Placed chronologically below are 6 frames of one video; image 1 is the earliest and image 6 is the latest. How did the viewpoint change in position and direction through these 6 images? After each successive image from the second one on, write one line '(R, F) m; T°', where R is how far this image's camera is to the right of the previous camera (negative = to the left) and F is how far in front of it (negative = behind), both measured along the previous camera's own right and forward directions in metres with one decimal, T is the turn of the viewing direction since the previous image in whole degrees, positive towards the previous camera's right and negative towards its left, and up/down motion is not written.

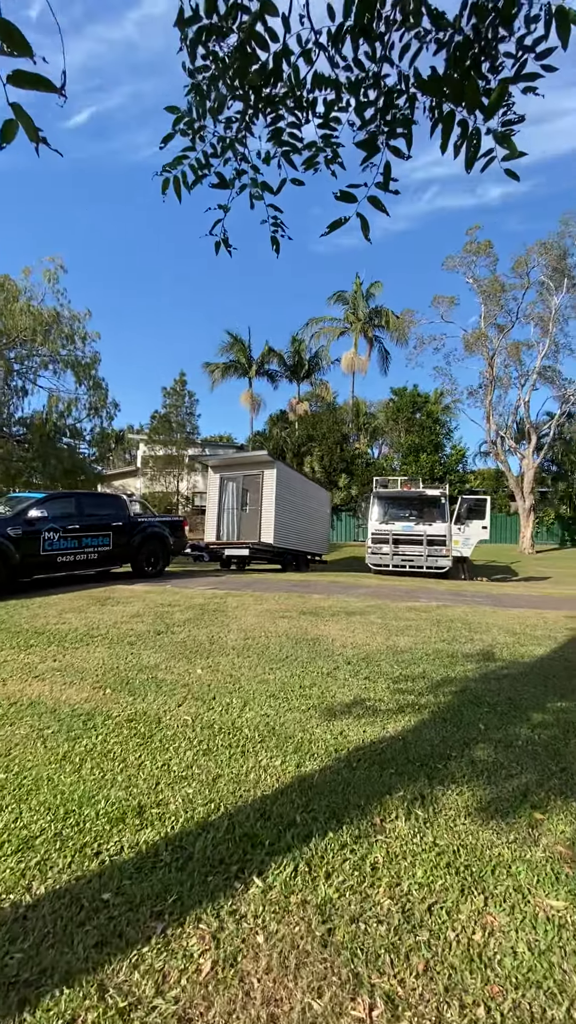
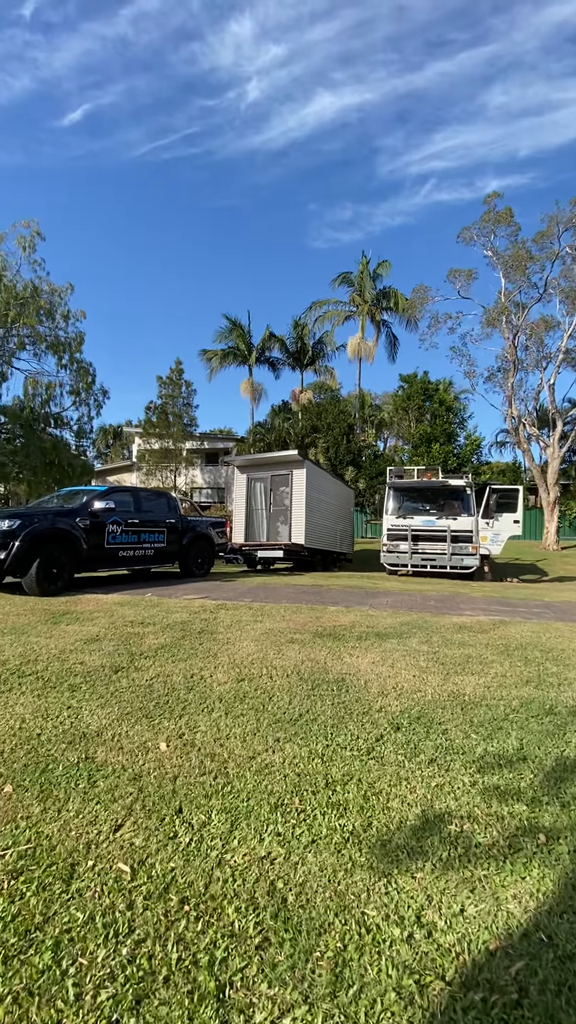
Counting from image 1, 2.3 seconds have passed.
(-0.1, +2.0) m; 0°
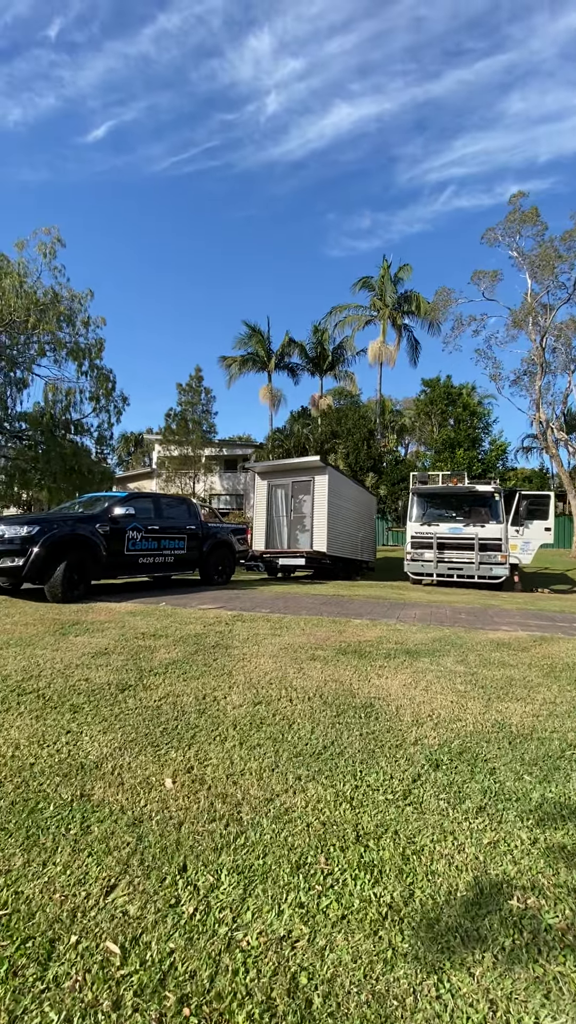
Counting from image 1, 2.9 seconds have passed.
(0.0, +0.4) m; -2°
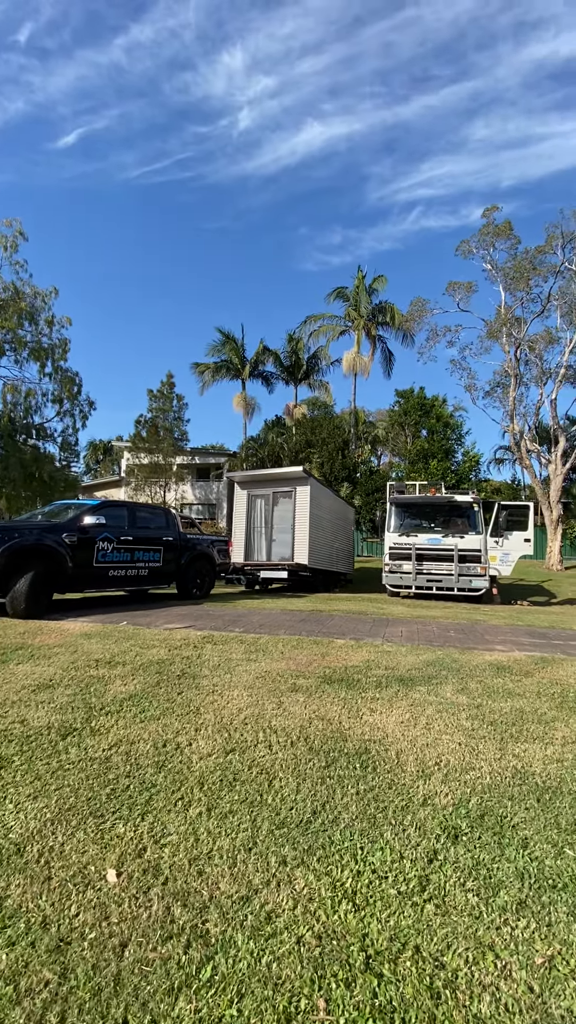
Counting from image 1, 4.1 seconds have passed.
(-0.1, +0.7) m; +3°
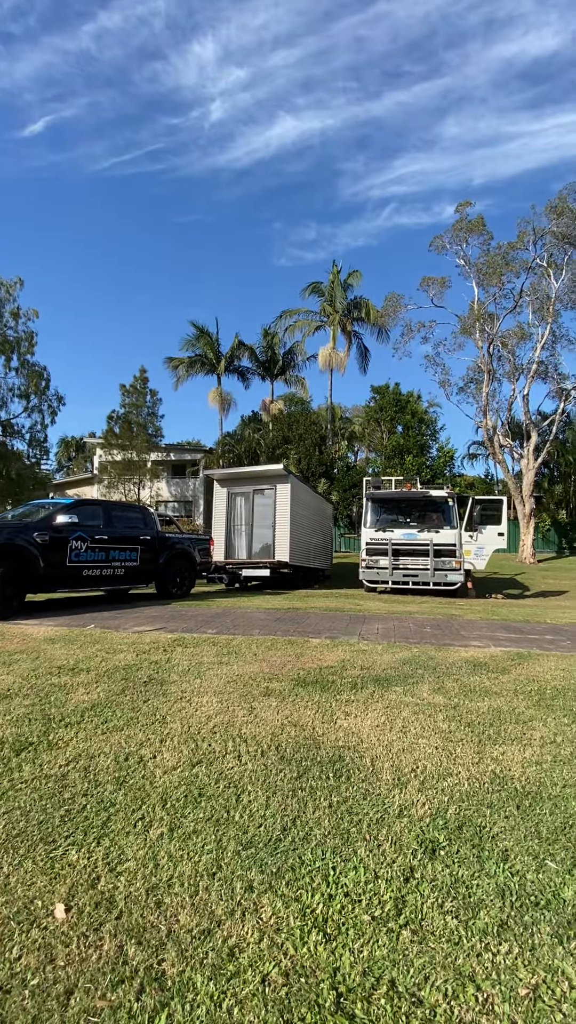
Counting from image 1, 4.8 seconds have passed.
(+0.1, +0.2) m; +3°
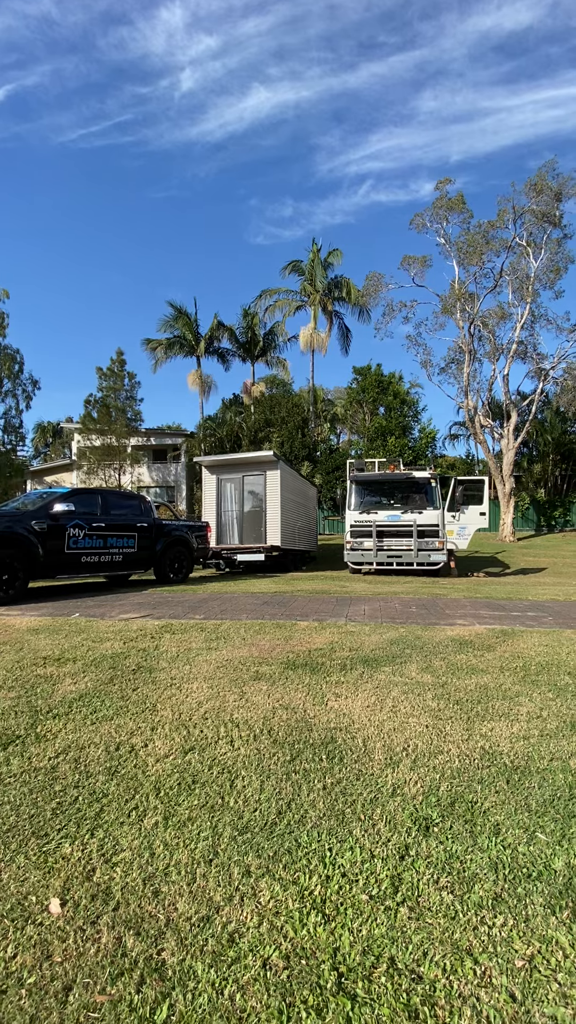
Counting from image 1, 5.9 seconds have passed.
(0.0, +0.1) m; +2°
